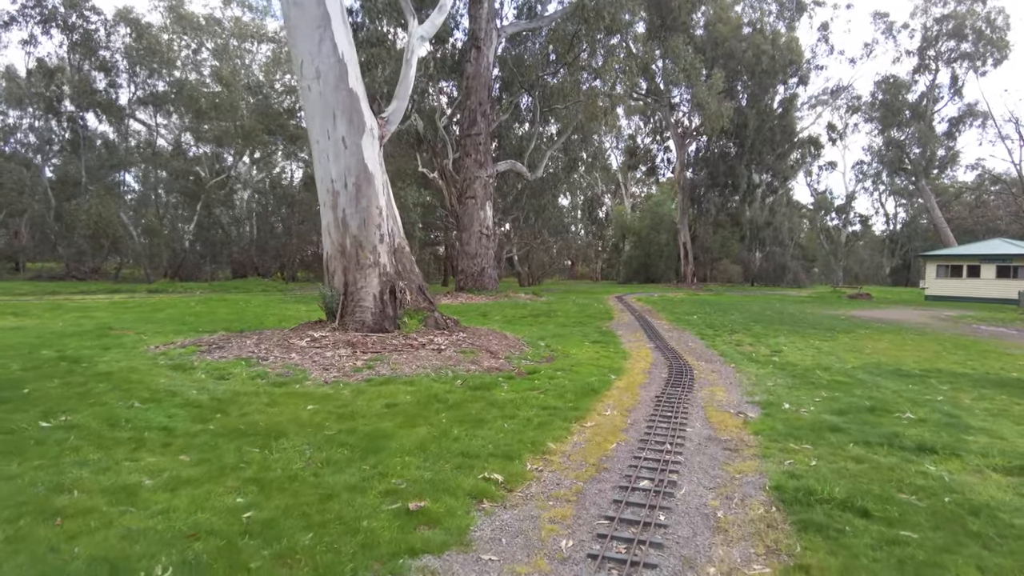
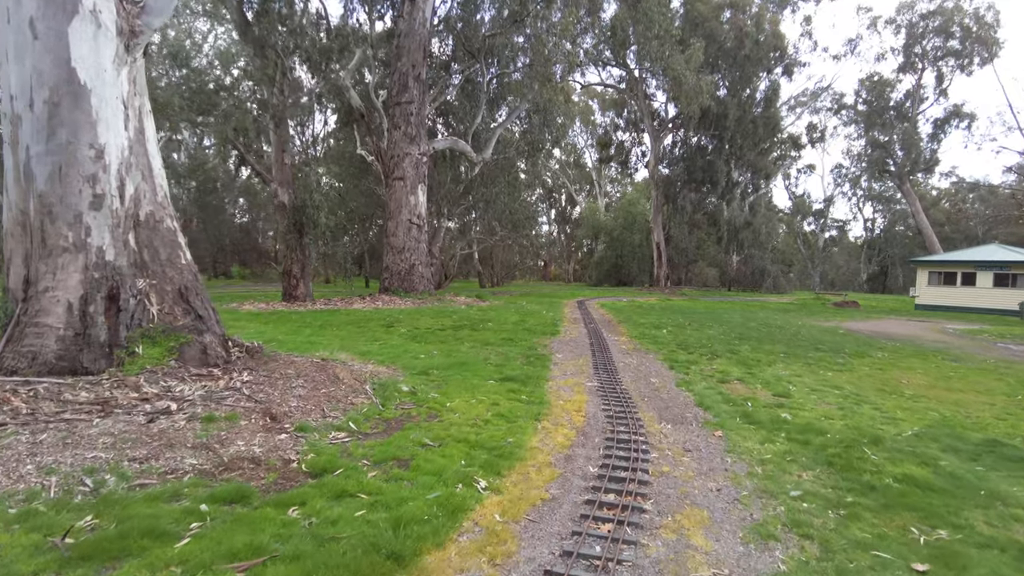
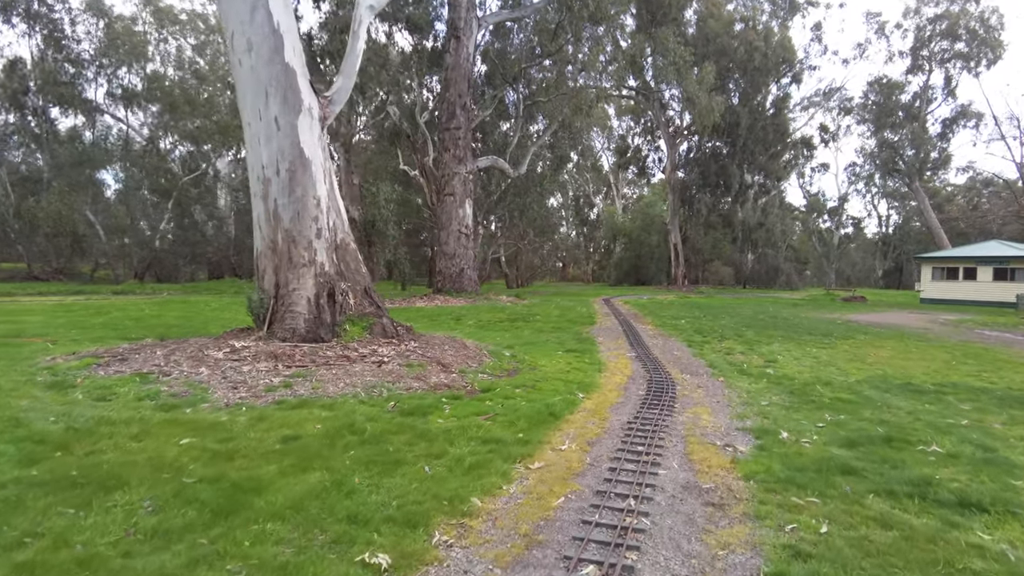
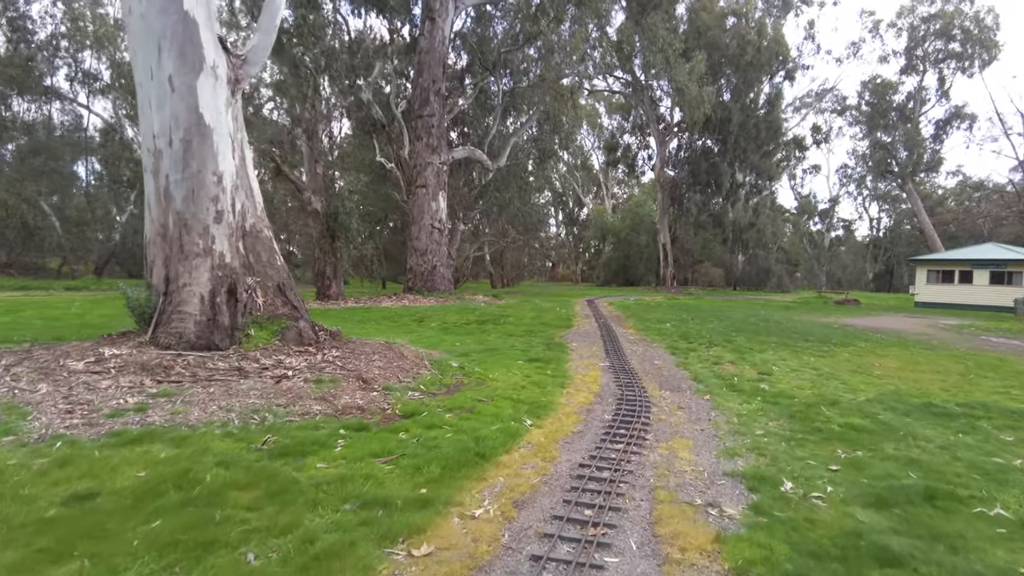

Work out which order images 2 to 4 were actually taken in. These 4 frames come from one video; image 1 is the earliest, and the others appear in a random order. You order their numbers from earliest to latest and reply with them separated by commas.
3, 4, 2
